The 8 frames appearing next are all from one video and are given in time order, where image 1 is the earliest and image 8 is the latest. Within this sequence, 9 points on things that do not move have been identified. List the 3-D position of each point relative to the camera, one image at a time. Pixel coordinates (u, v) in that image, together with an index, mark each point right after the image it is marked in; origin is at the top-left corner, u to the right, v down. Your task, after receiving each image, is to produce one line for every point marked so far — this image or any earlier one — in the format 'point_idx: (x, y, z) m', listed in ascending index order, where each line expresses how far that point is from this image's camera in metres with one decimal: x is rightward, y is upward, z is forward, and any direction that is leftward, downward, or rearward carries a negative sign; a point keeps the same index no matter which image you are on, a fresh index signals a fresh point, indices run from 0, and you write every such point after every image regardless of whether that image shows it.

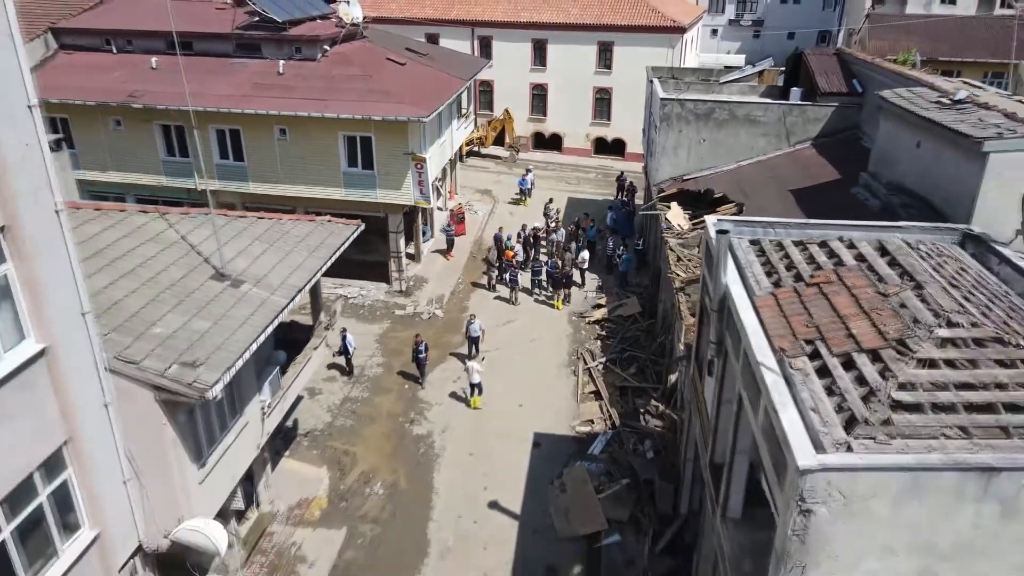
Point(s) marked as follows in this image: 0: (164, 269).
0: (-5.7, +0.3, +10.1) m
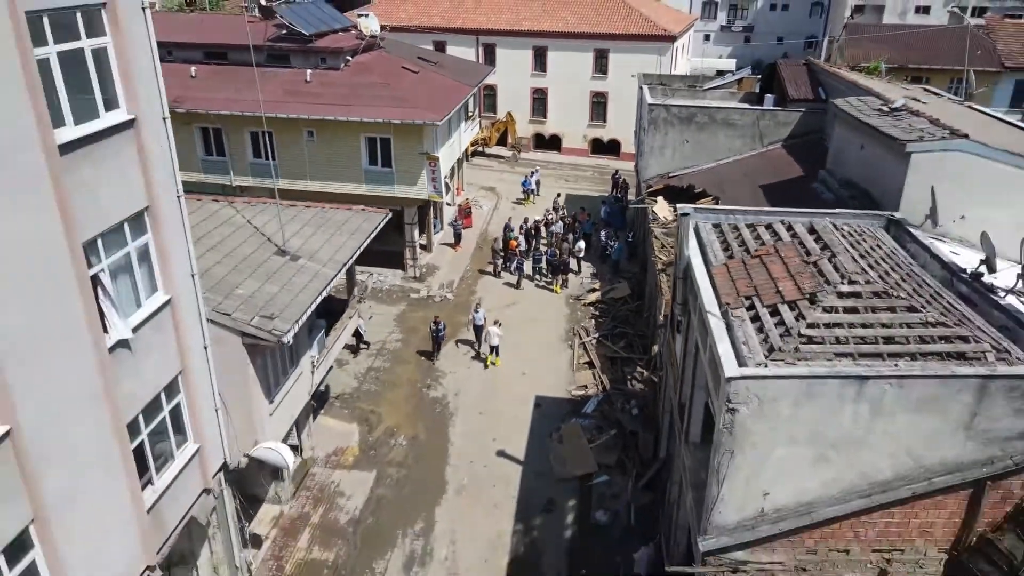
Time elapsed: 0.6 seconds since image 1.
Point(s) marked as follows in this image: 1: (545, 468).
0: (-5.6, +0.8, +12.5) m
1: (+0.9, -4.6, +15.5) m
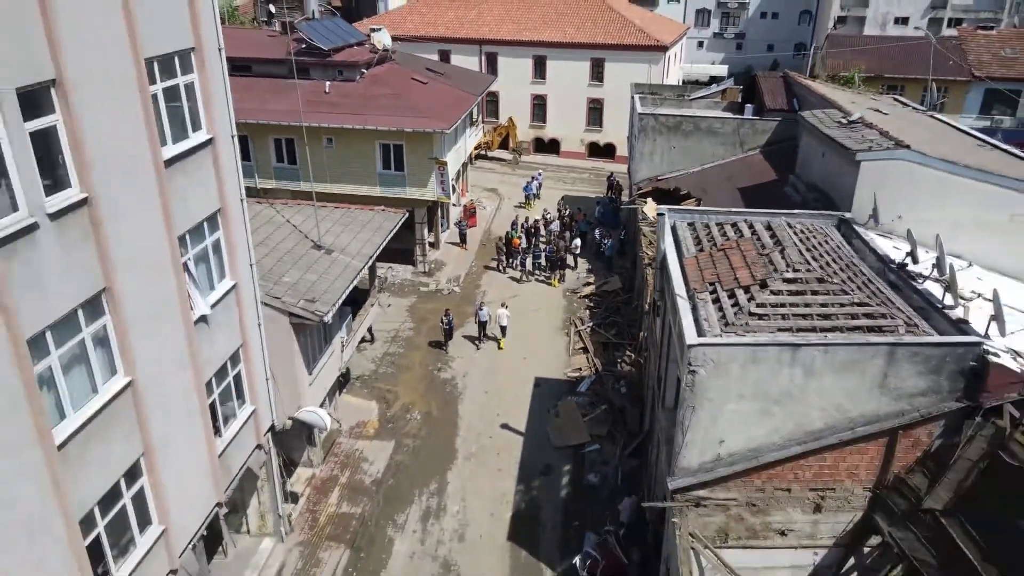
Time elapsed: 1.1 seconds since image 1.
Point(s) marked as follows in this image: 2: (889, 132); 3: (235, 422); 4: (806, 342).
0: (-5.5, +1.1, +14.6) m
1: (+0.9, -4.4, +17.6) m
2: (+10.3, +4.3, +16.6) m
3: (-5.5, -2.7, +12.1) m
4: (+5.0, -0.9, +10.3) m
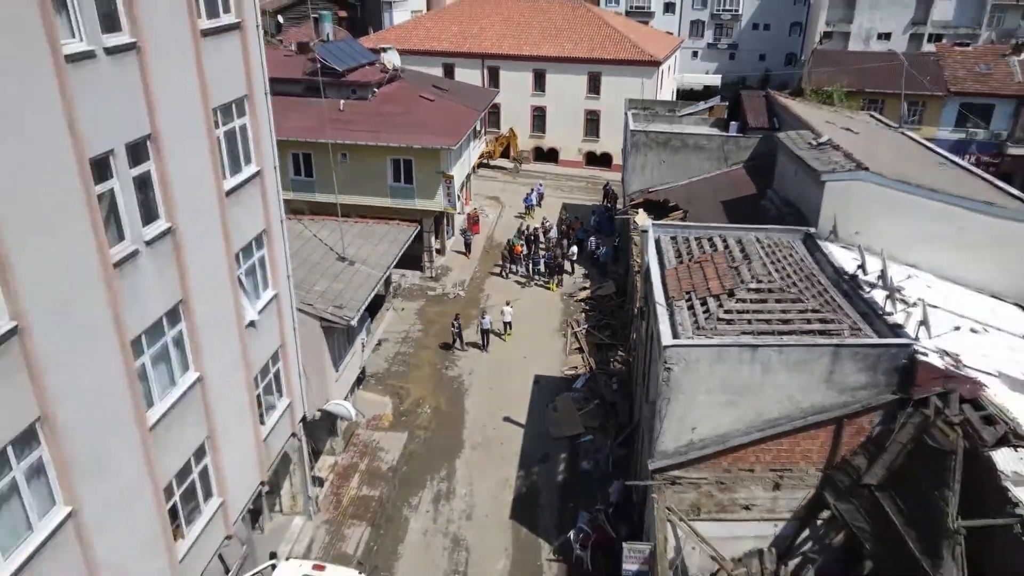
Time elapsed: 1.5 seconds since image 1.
0: (-5.5, +0.9, +16.5) m
1: (+1.0, -4.5, +19.5) m
2: (+10.3, +4.1, +18.4) m
3: (-5.5, -2.9, +14.0) m
4: (+5.1, -1.1, +12.2) m
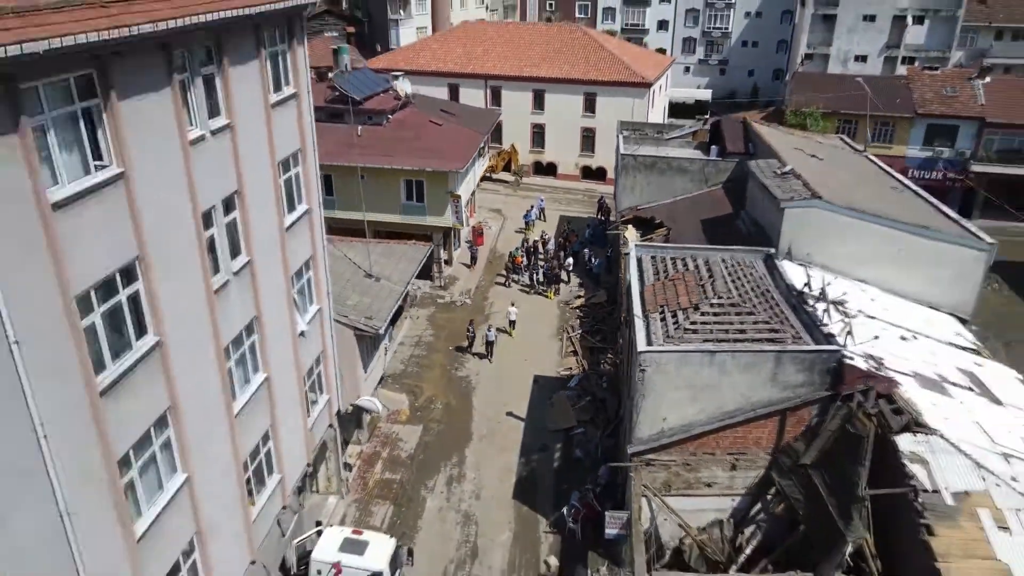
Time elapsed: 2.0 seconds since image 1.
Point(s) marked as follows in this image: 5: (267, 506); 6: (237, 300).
0: (-5.4, +0.5, +19.3) m
1: (+1.1, -5.0, +22.3) m
2: (+10.4, +3.6, +21.2) m
3: (-5.4, -3.3, +16.8) m
4: (+5.1, -1.5, +15.0) m
5: (-5.8, -5.1, +14.2) m
6: (-5.6, -0.2, +12.4) m
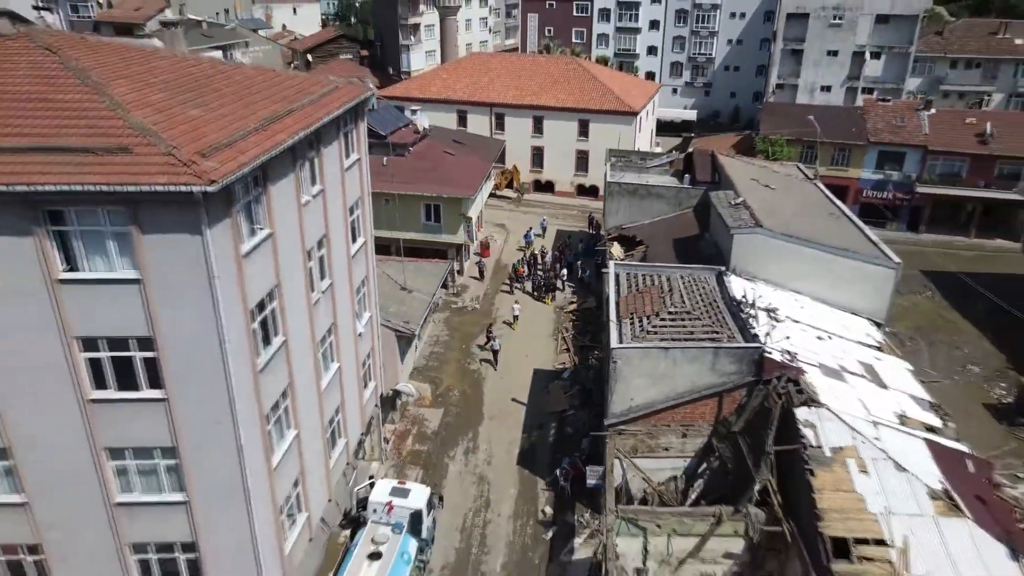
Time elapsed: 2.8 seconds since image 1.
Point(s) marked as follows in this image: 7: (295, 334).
0: (-5.2, +0.1, +24.5) m
1: (+1.2, -5.4, +27.4) m
2: (+10.6, +3.2, +26.4) m
3: (-5.2, -3.7, +21.9) m
4: (+5.3, -1.9, +20.2) m
5: (-5.6, -5.5, +19.4) m
6: (-5.5, -0.7, +17.5) m
7: (-5.7, -1.2, +15.7) m
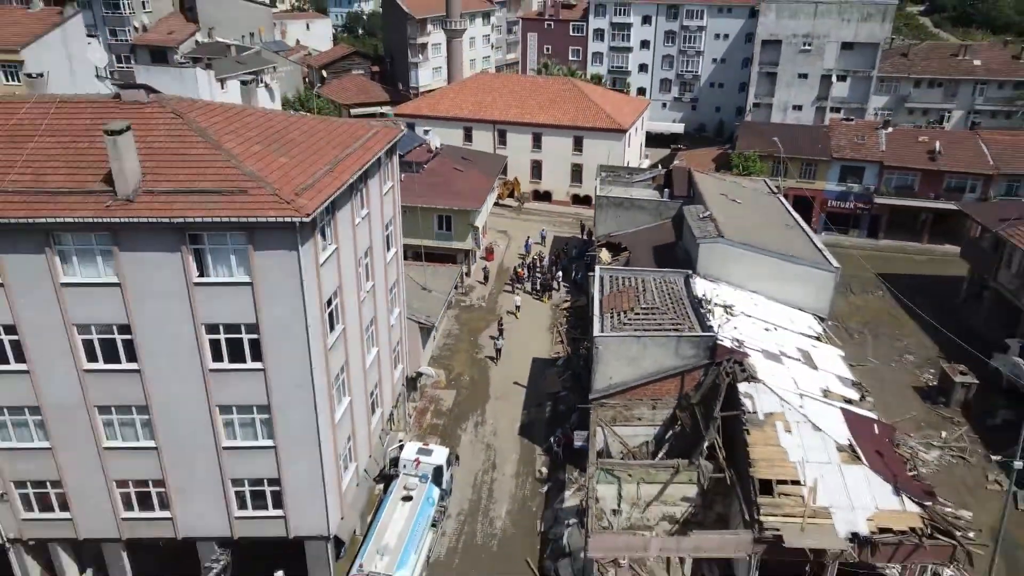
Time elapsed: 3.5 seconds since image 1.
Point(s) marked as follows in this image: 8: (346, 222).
0: (-5.1, 0.0, +29.5) m
1: (+1.3, -5.4, +32.4) m
2: (+10.7, +3.2, +31.4) m
3: (-5.1, -3.7, +26.9) m
4: (+5.4, -2.0, +25.2) m
5: (-5.5, -5.5, +24.3) m
6: (-5.4, -0.7, +22.5) m
7: (-5.6, -1.2, +20.7) m
8: (-5.4, +2.2, +20.0) m
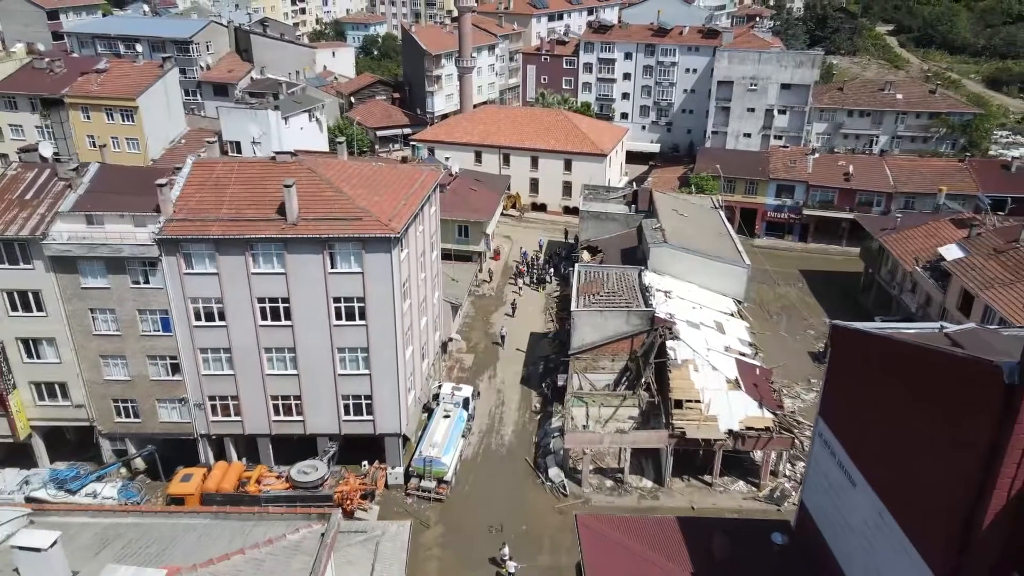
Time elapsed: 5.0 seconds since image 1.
0: (-4.9, +0.6, +41.4) m
1: (+1.6, -4.8, +44.3) m
2: (+10.9, +3.8, +43.3) m
3: (-4.9, -3.1, +38.8) m
4: (+5.6, -1.4, +37.1) m
5: (-5.3, -4.9, +36.2) m
6: (-5.1, -0.1, +34.4) m
7: (-5.4, -0.6, +32.6) m
8: (-5.2, +2.7, +31.9) m
